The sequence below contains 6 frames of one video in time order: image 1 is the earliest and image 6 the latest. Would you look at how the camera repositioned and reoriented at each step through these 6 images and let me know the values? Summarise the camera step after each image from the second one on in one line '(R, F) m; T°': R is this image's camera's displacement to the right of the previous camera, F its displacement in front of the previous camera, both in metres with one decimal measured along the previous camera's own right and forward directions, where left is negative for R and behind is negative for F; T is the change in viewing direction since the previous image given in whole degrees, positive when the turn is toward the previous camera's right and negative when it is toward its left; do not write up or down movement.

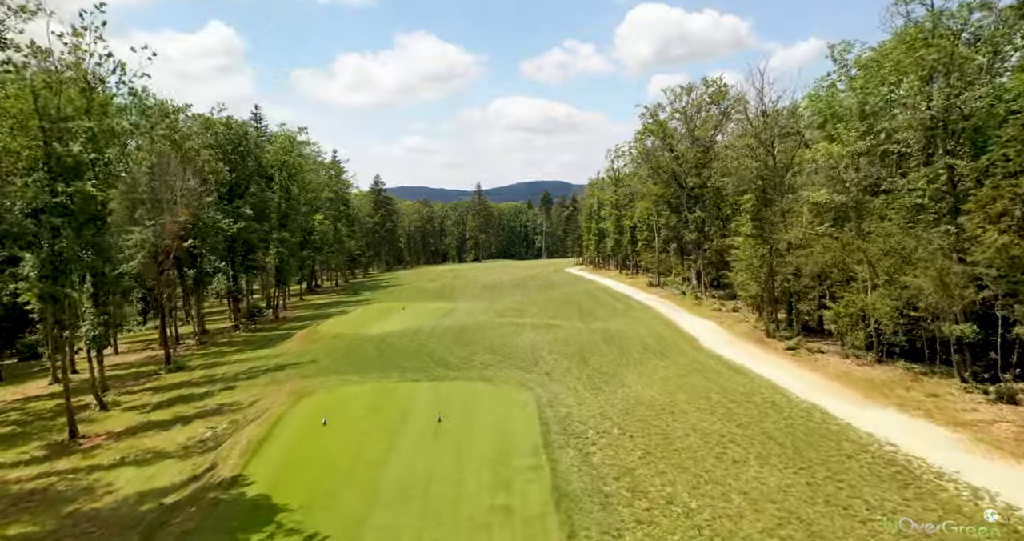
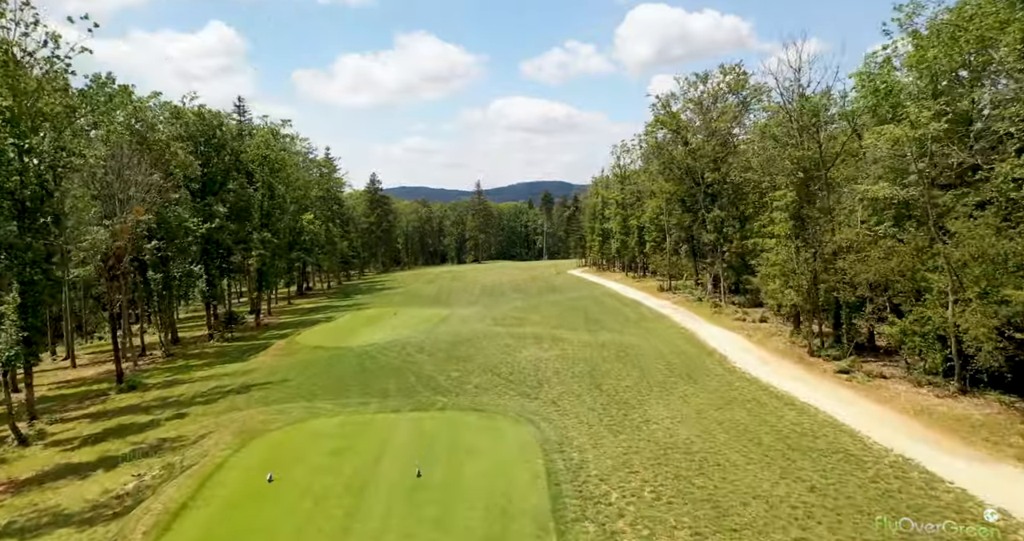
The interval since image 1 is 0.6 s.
(0.0, +3.6) m; 0°
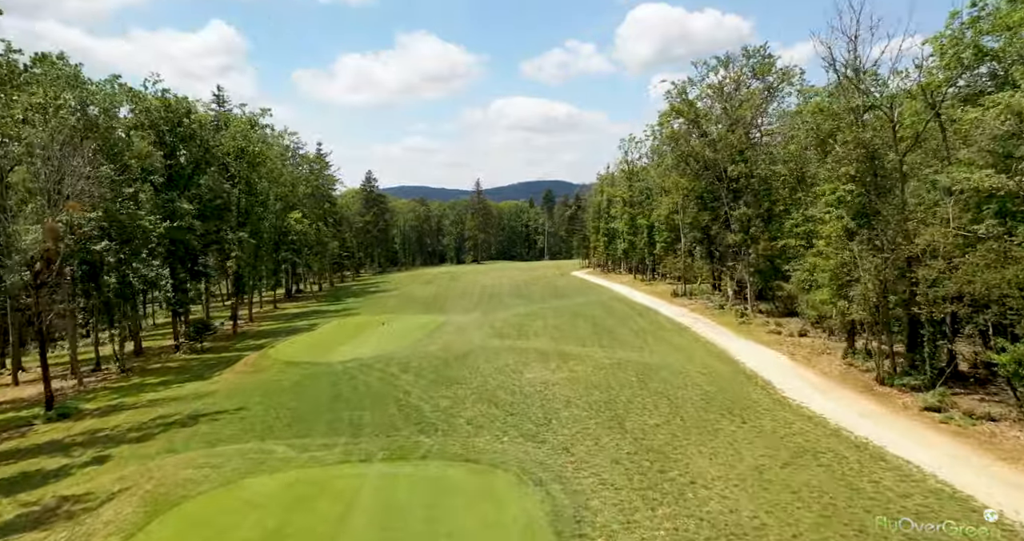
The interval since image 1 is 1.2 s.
(0.0, +4.0) m; 0°
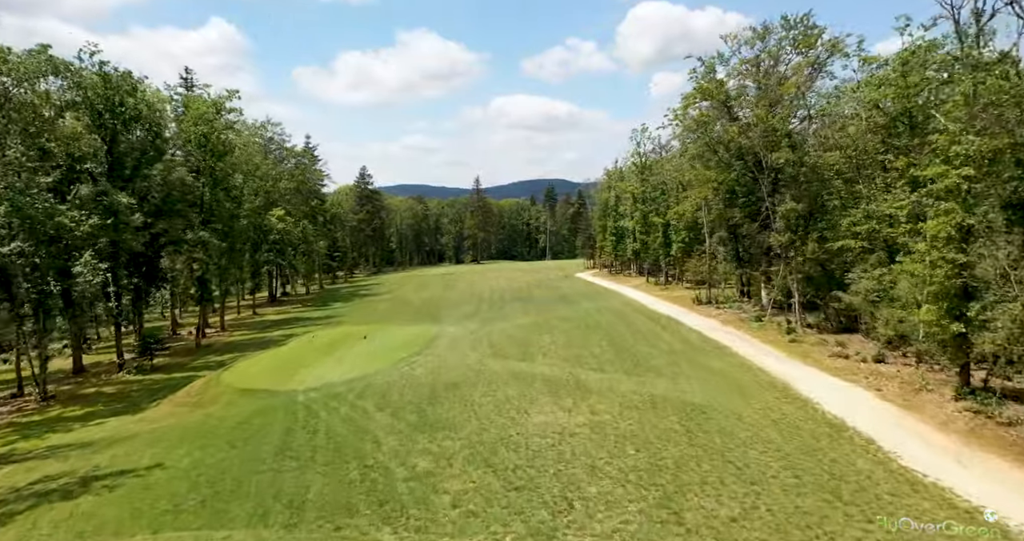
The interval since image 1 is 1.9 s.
(-0.1, +5.3) m; 0°
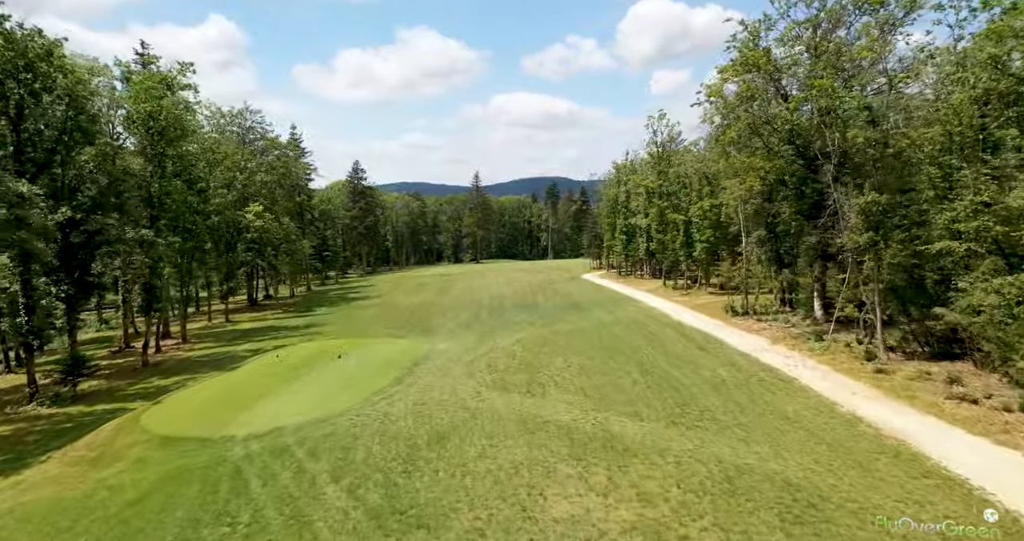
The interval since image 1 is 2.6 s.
(-0.2, +5.8) m; 0°
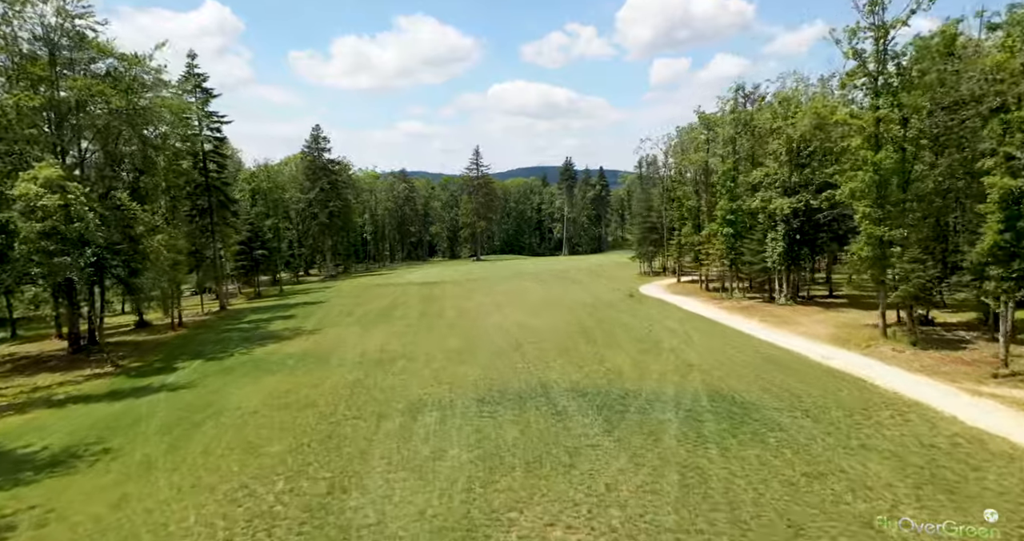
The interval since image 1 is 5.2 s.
(-1.7, +28.6) m; 0°
